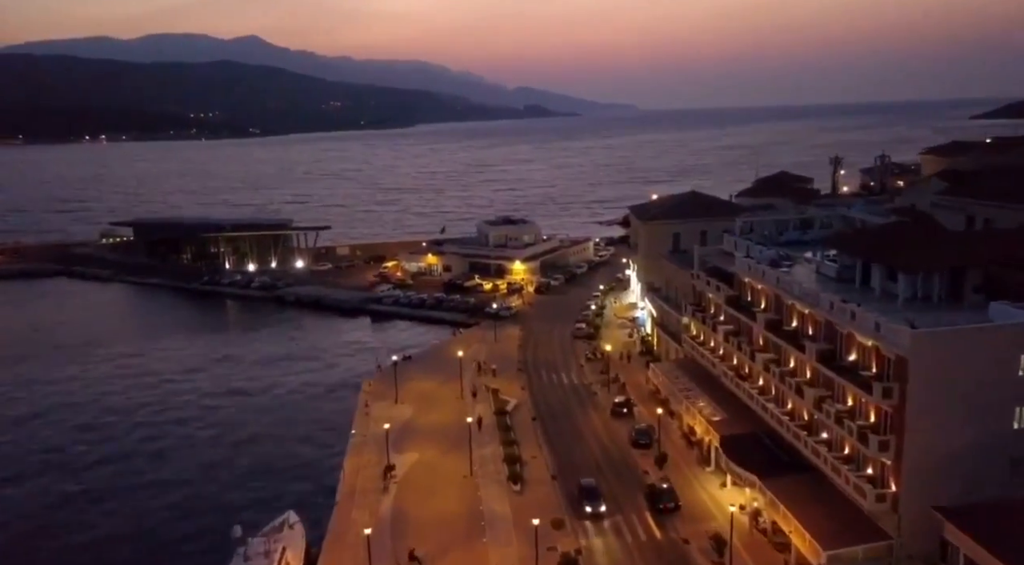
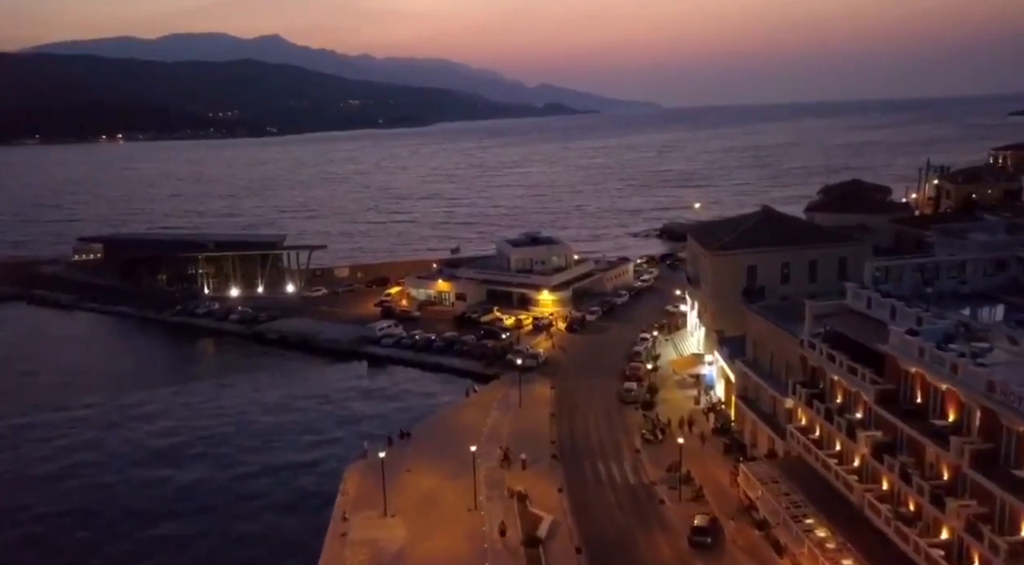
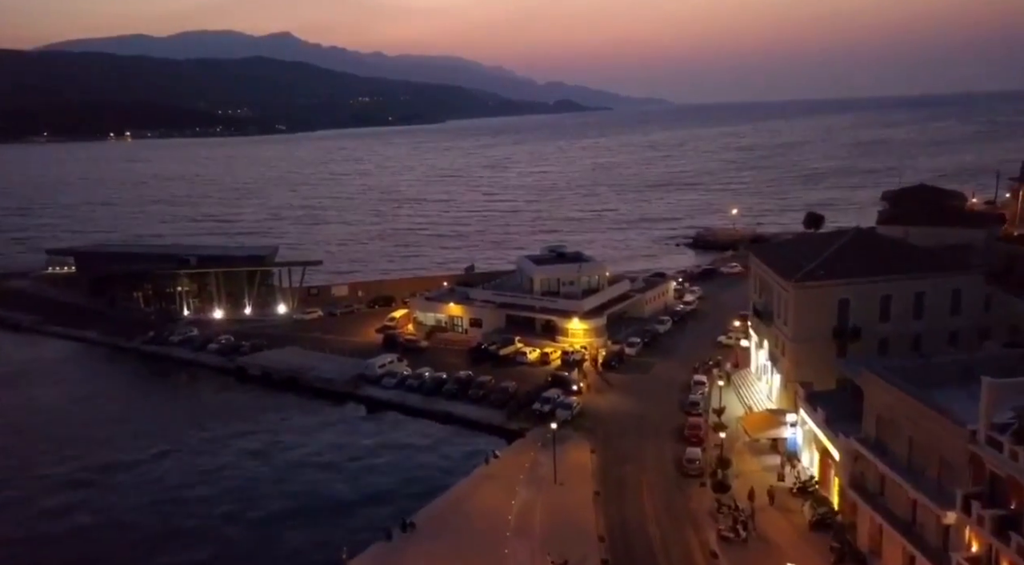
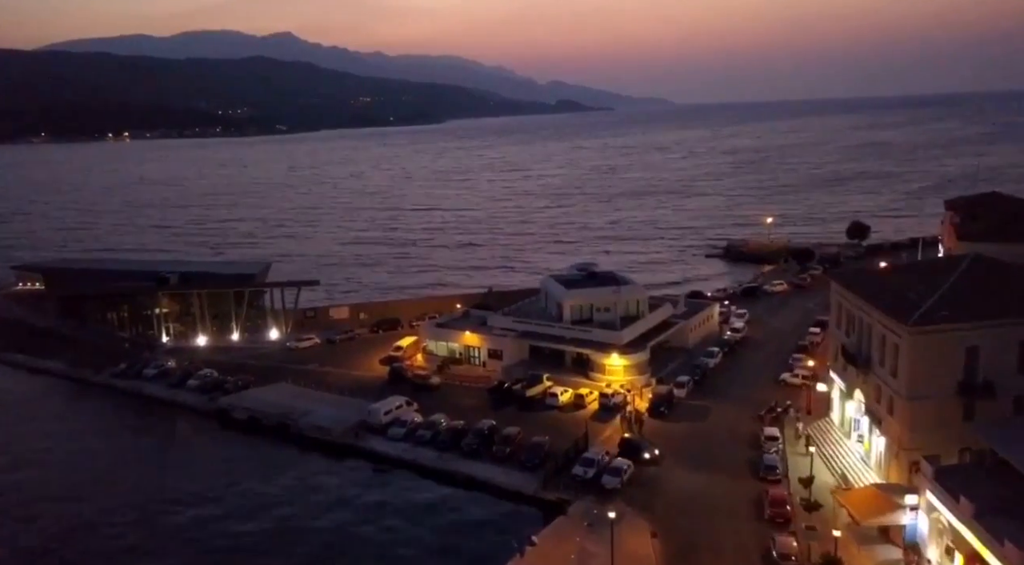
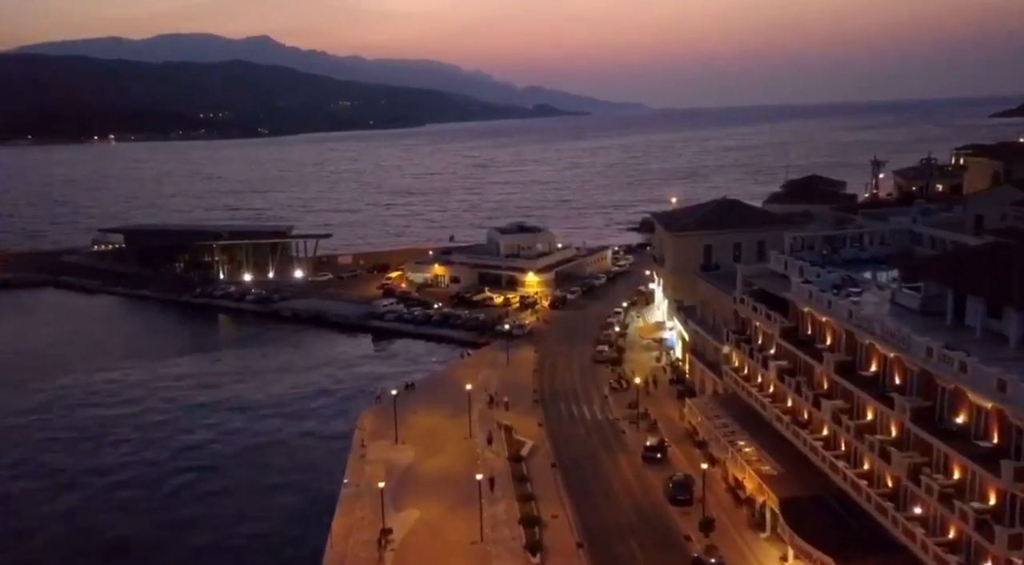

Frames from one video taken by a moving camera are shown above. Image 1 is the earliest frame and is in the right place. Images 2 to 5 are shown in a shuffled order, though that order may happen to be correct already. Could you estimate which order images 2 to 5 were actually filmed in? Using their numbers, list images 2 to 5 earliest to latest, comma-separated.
5, 2, 3, 4
